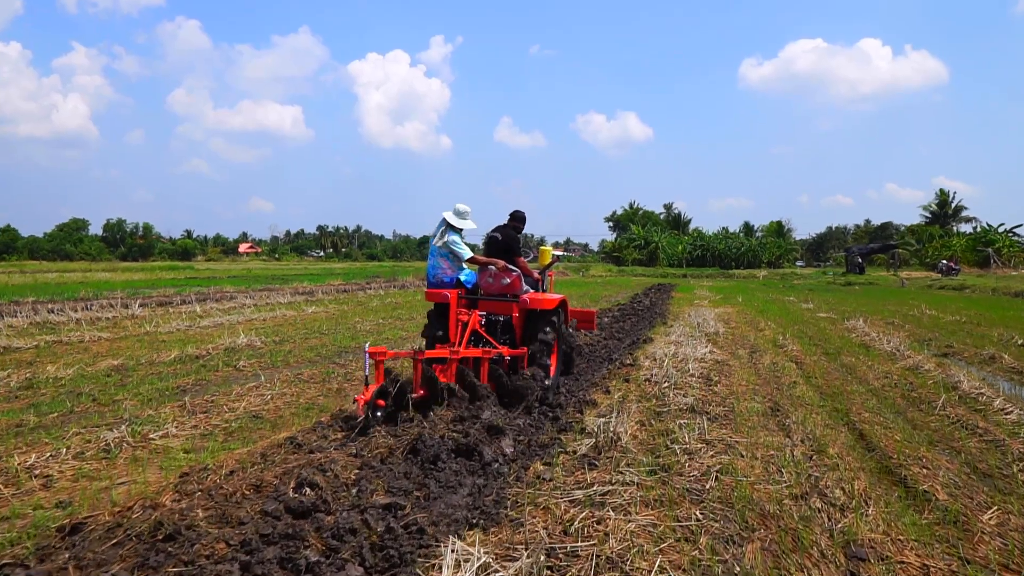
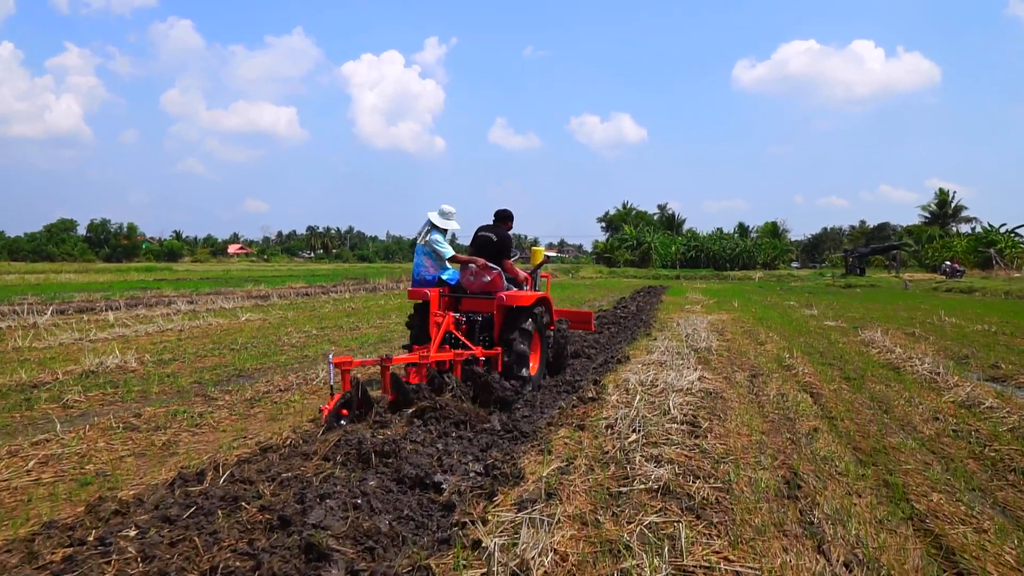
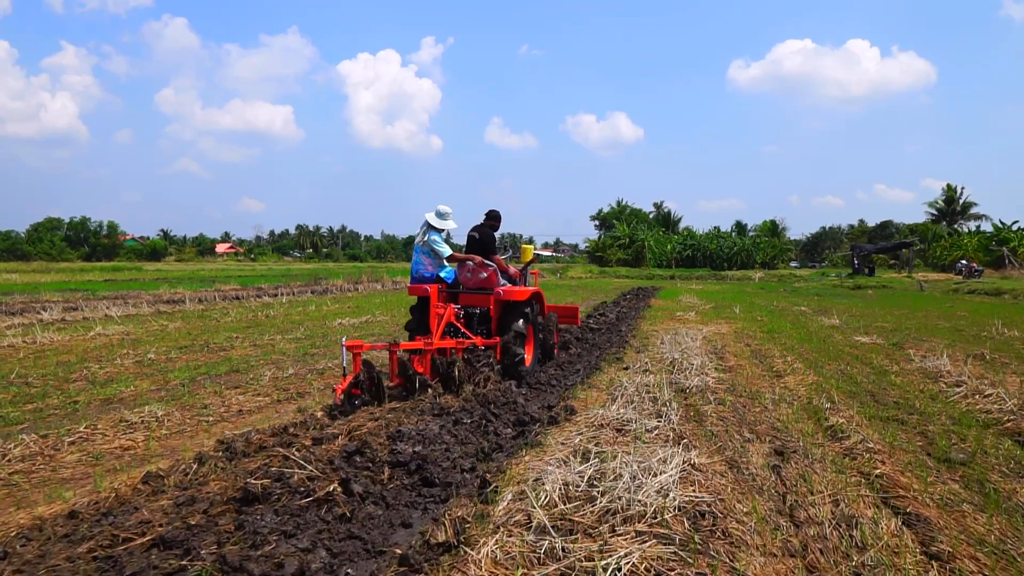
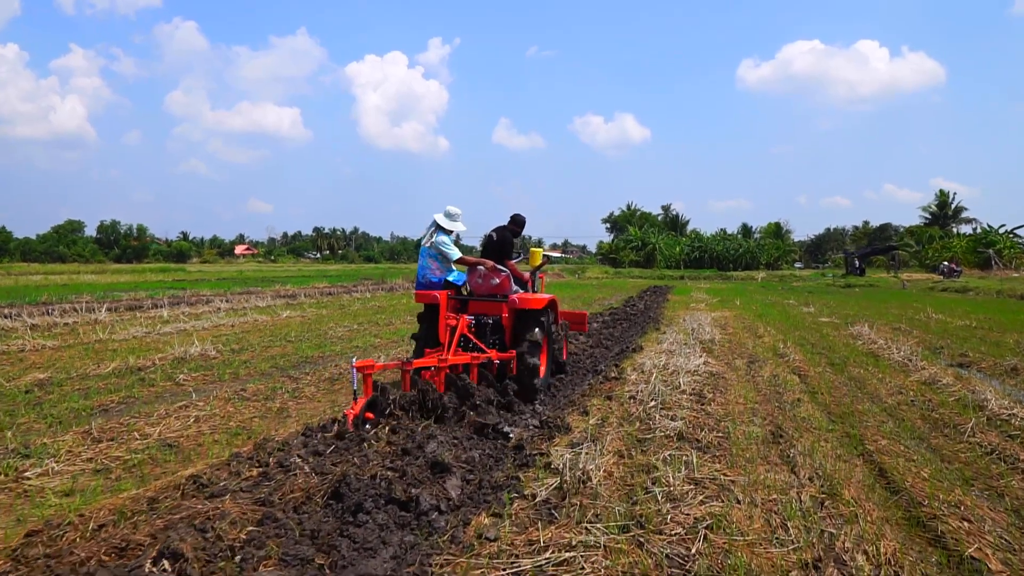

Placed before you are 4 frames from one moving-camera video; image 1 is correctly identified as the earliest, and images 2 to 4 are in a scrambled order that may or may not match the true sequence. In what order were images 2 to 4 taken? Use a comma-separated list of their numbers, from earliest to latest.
4, 2, 3
